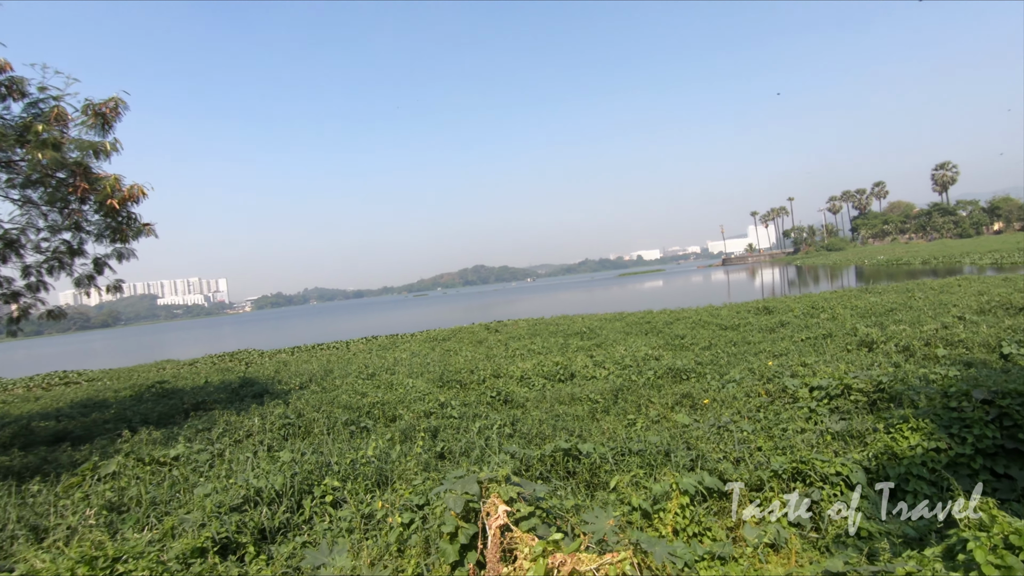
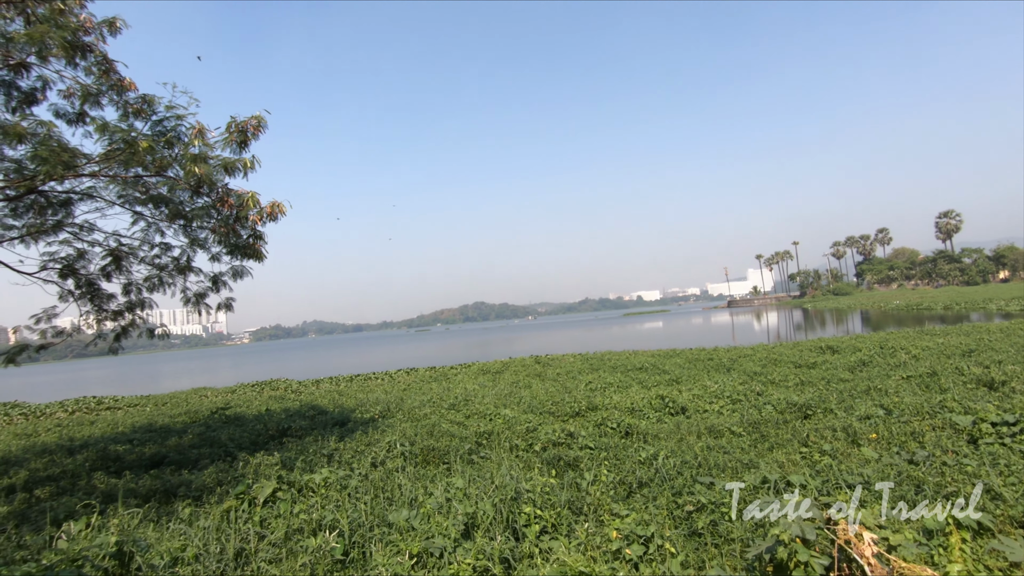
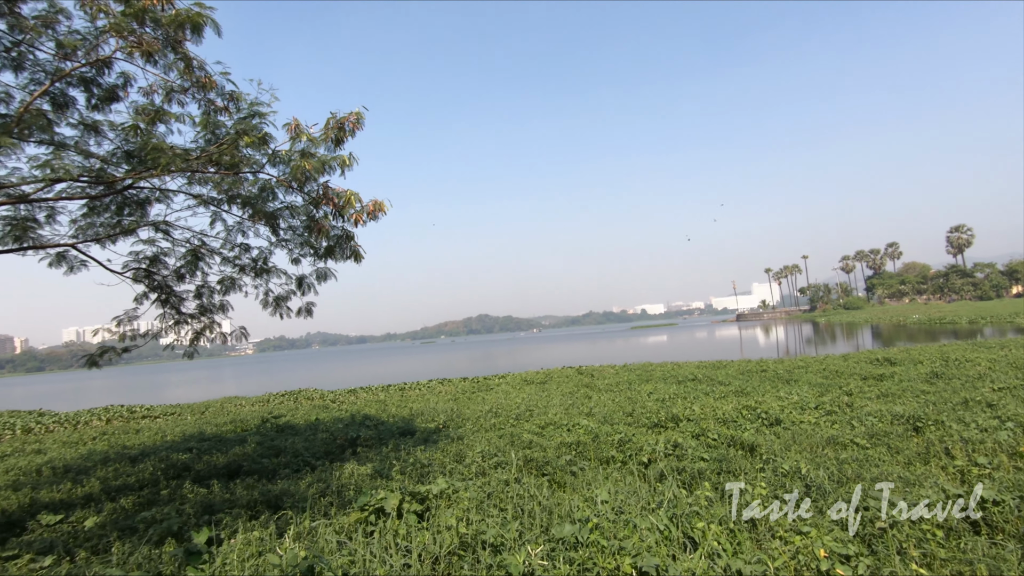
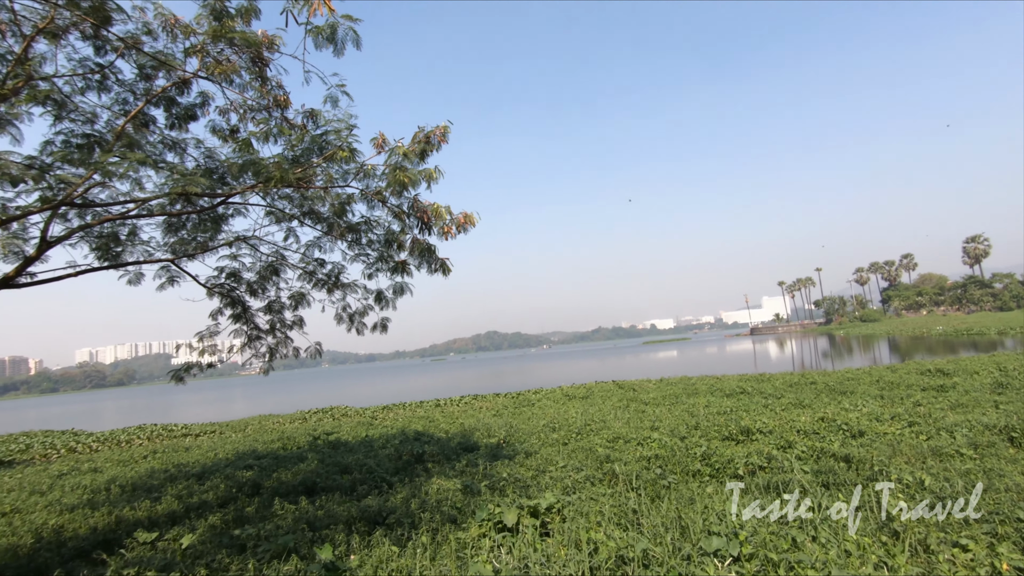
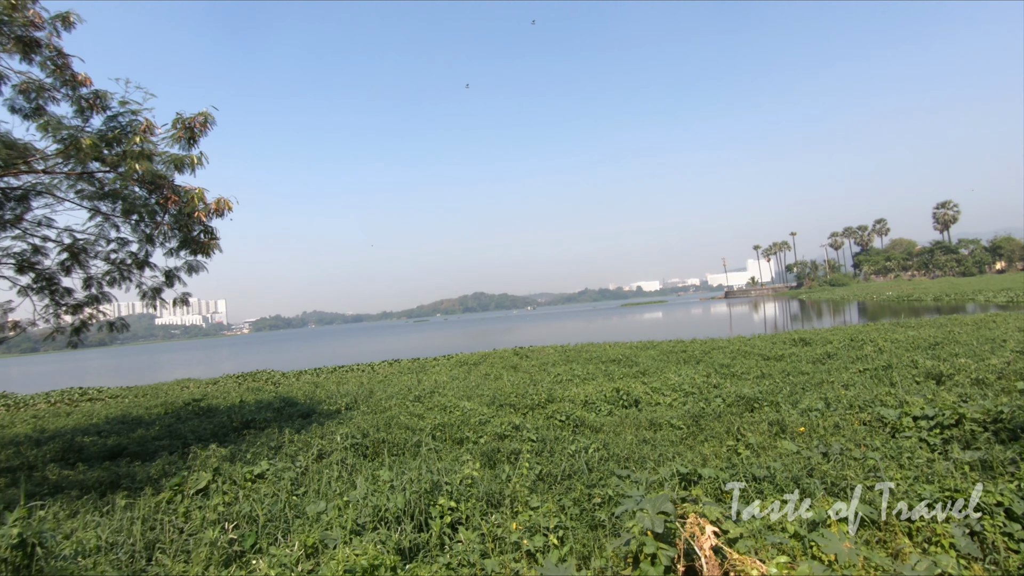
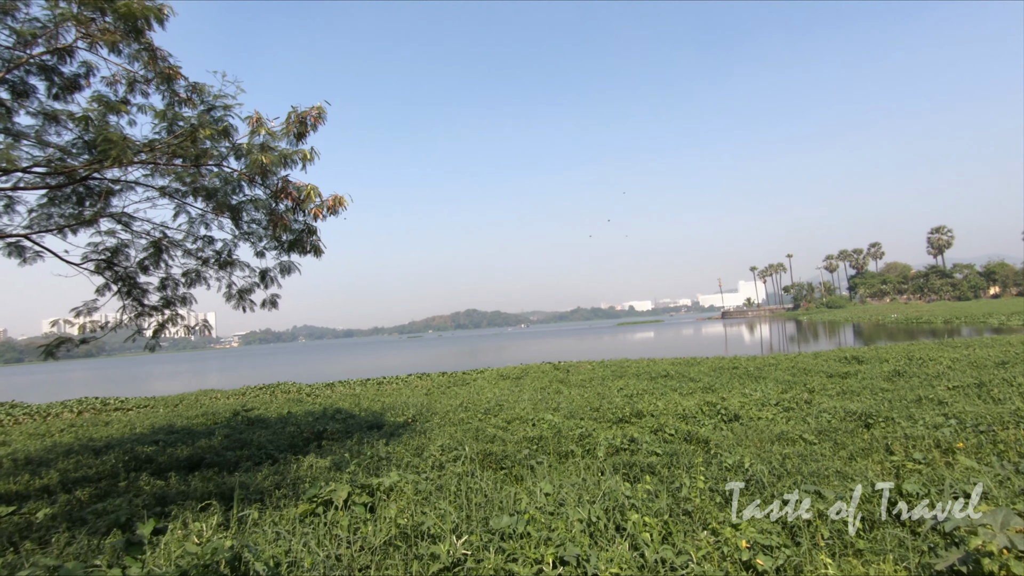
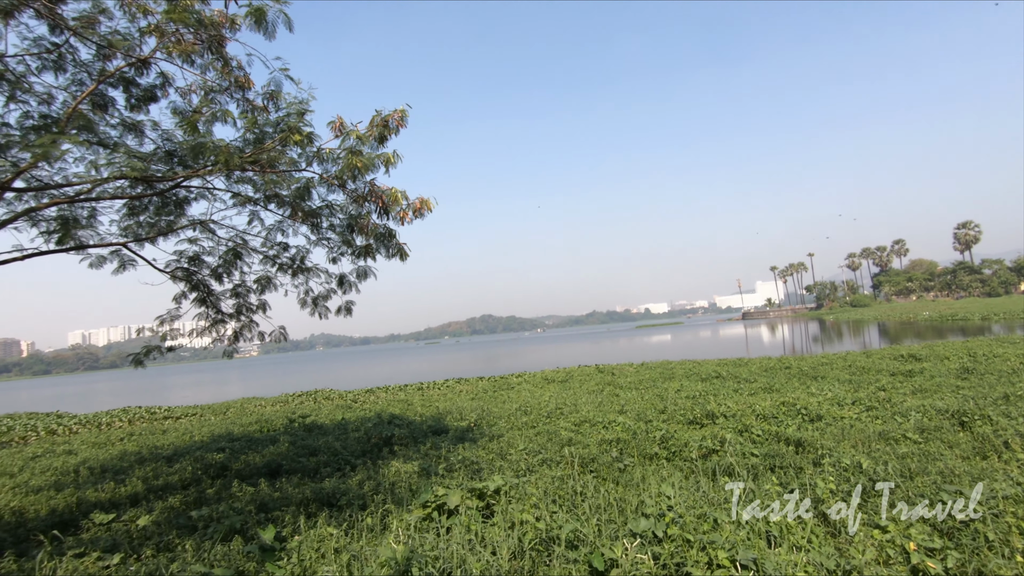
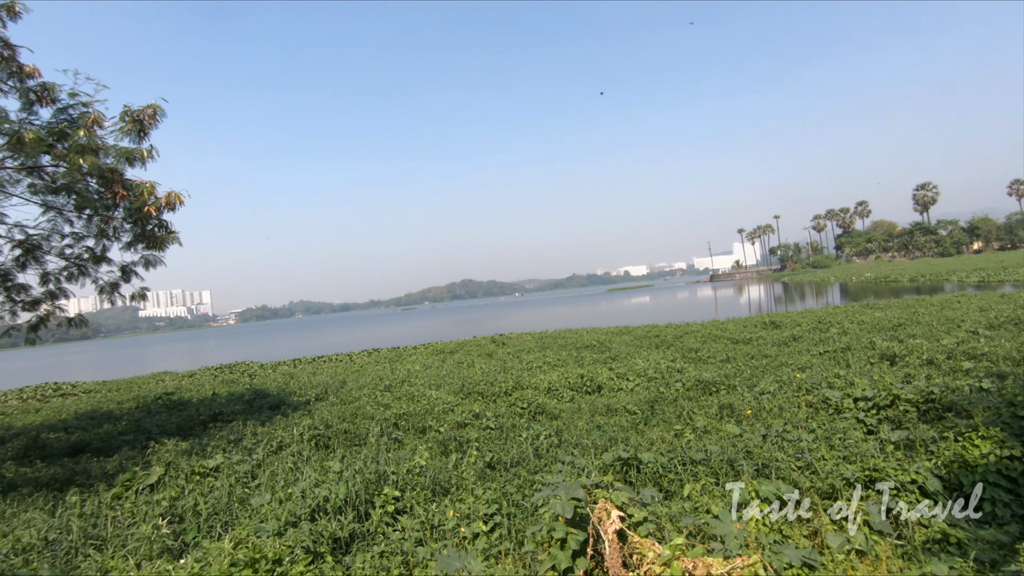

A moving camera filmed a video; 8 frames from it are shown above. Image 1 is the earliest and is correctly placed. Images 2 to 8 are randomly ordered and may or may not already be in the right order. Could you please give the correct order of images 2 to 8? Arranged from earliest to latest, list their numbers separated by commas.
8, 5, 2, 6, 3, 7, 4
